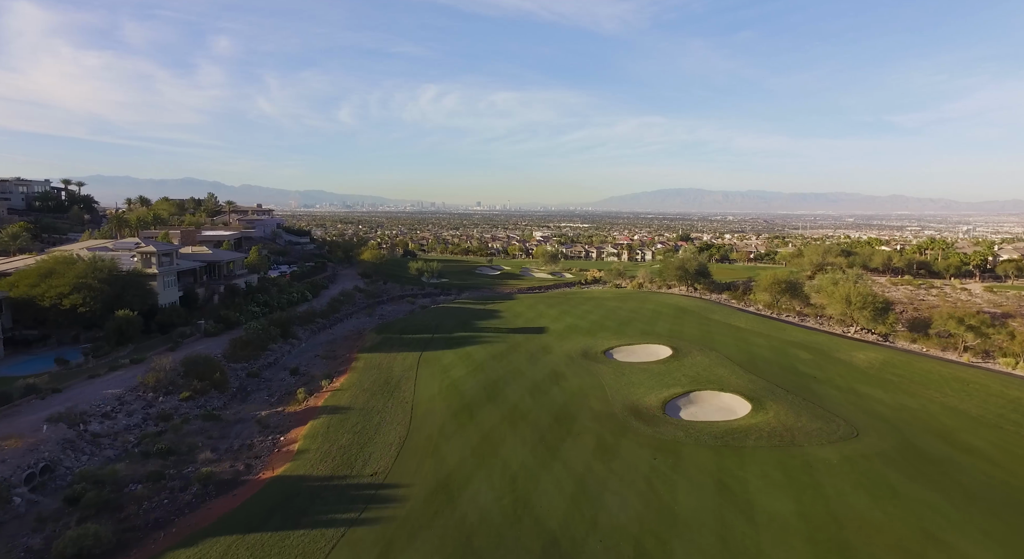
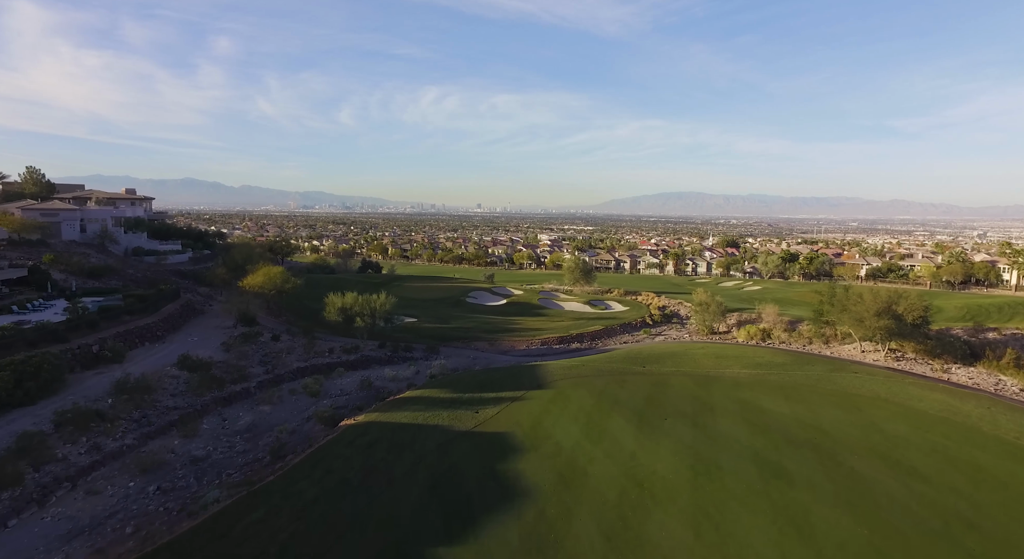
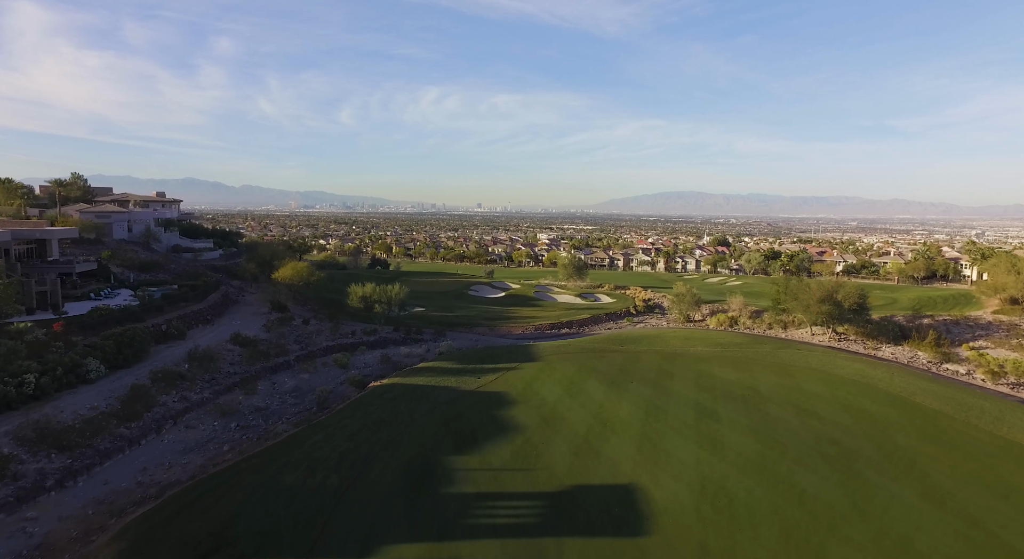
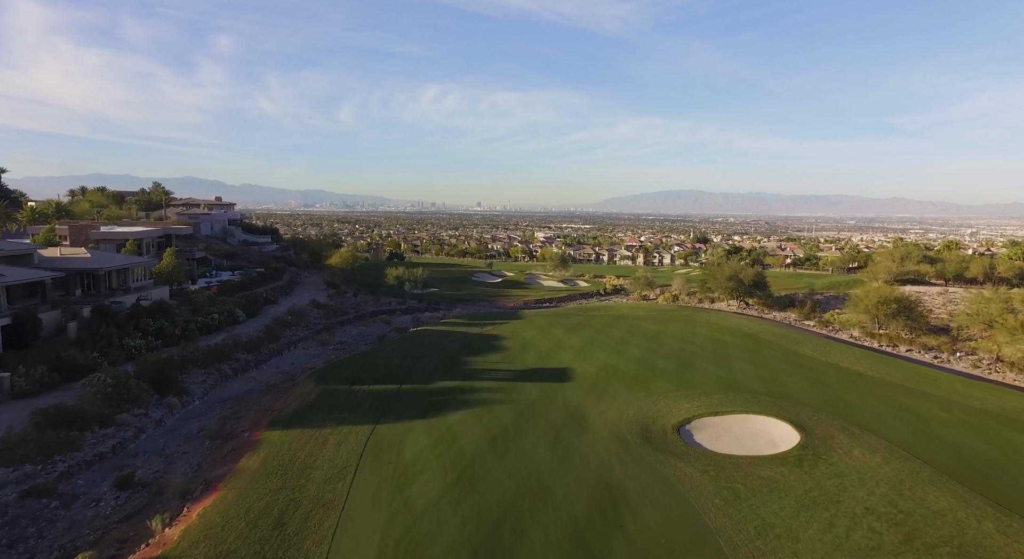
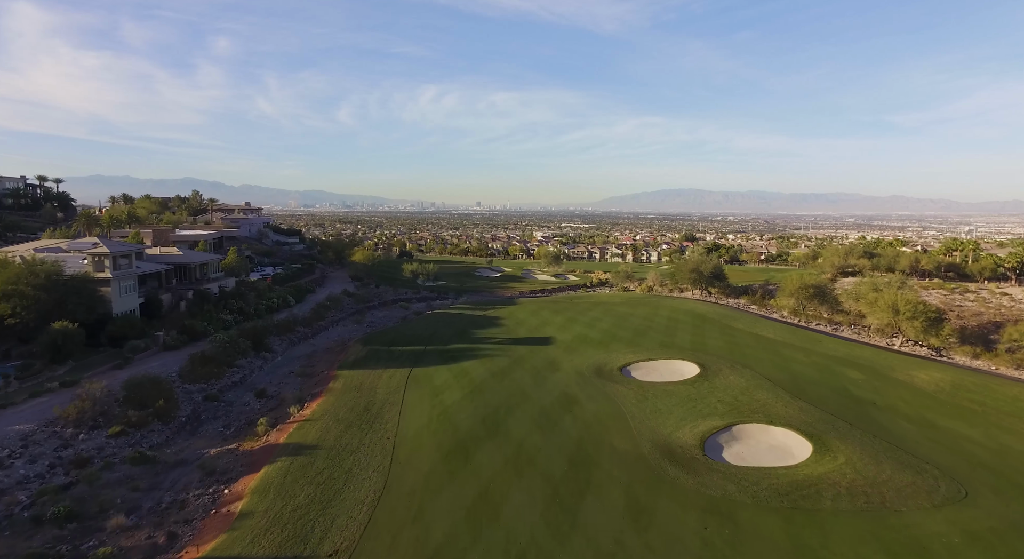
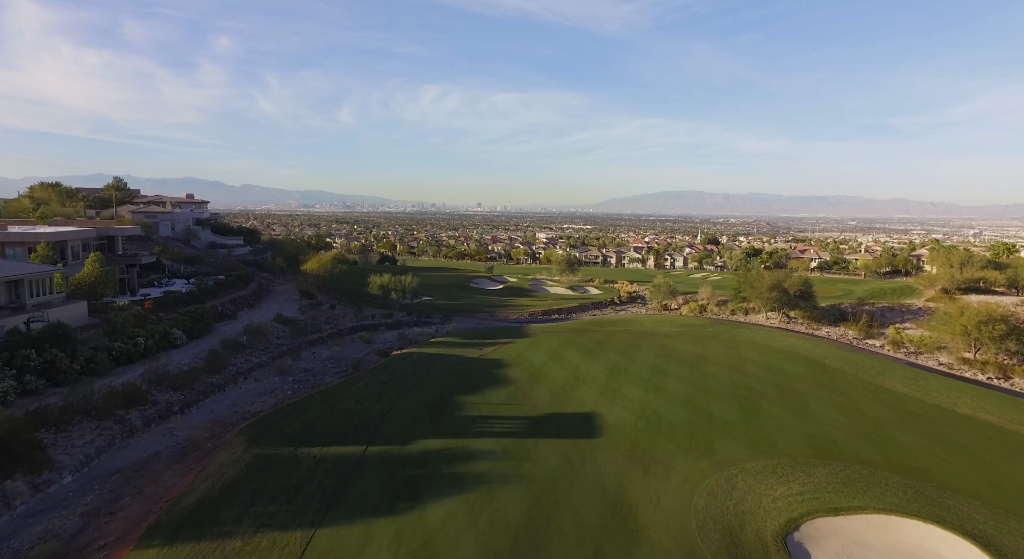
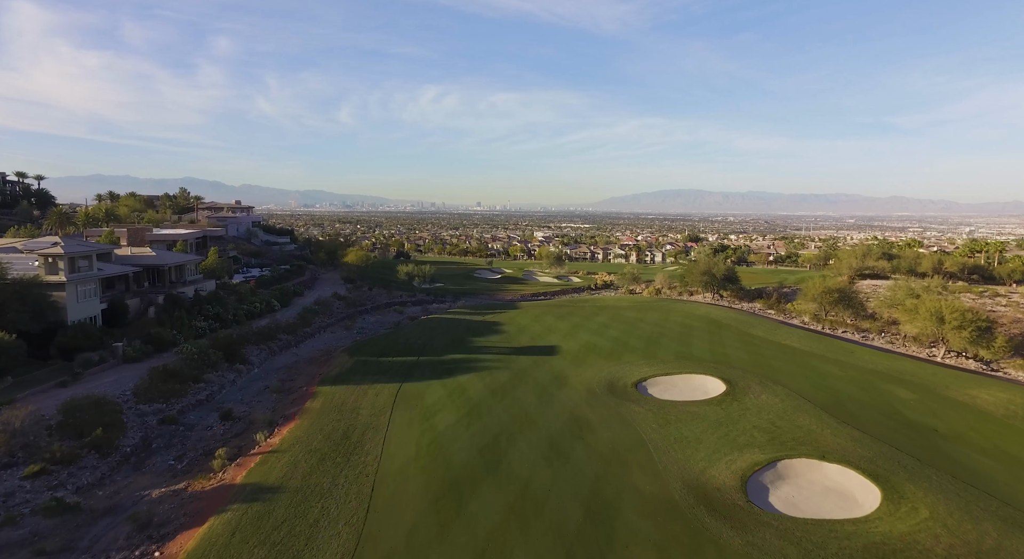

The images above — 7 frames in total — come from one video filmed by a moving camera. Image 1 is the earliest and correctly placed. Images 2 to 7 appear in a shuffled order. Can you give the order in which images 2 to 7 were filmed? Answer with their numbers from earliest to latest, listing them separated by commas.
5, 7, 4, 6, 3, 2
